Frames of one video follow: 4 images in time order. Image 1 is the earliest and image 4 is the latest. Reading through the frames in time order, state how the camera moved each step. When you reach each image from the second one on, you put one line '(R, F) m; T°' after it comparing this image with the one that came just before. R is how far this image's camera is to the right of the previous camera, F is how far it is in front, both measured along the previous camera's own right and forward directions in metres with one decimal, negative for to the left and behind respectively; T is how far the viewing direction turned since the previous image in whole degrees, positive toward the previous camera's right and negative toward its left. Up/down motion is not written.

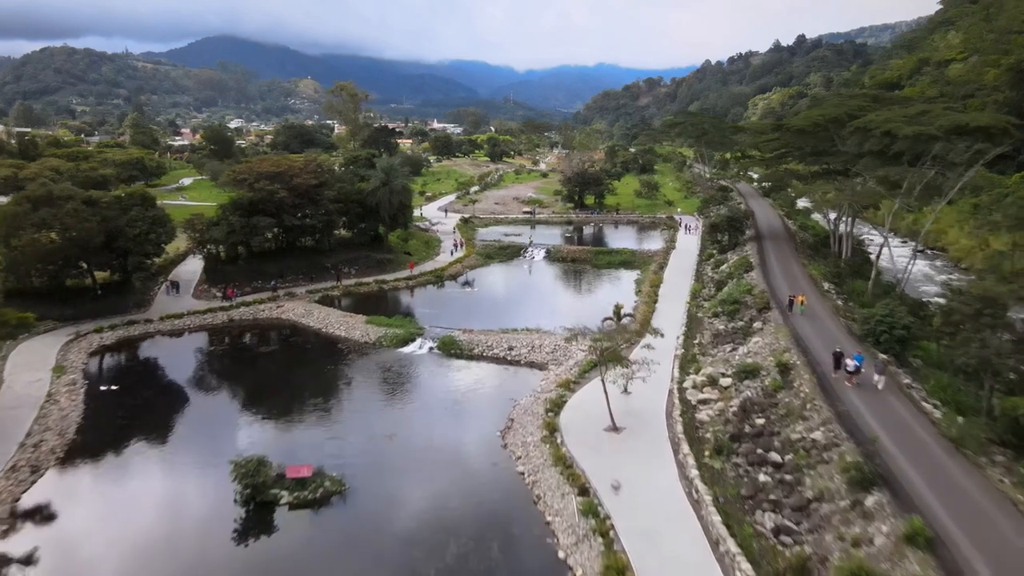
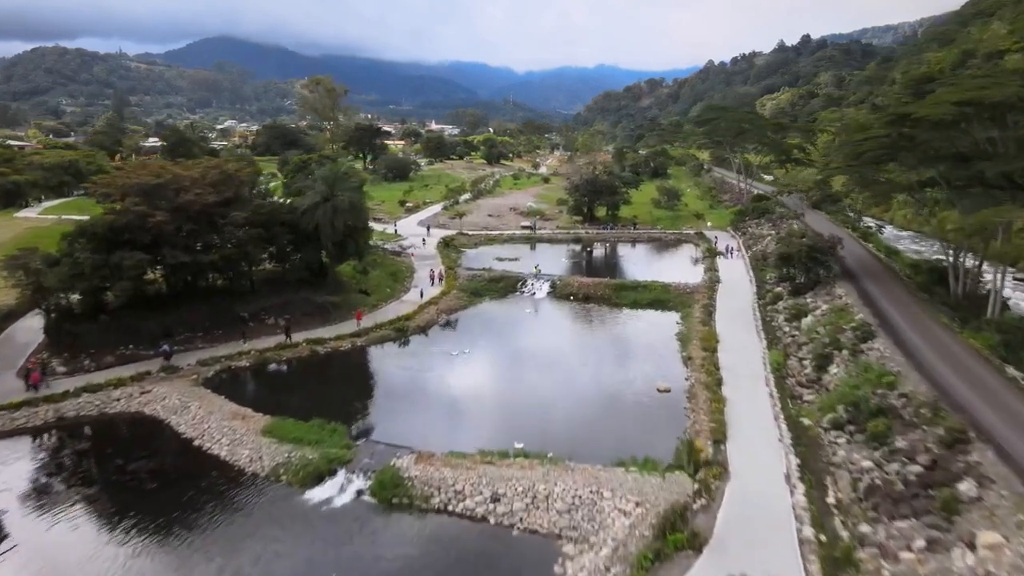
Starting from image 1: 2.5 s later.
(+0.2, +12.0) m; 0°
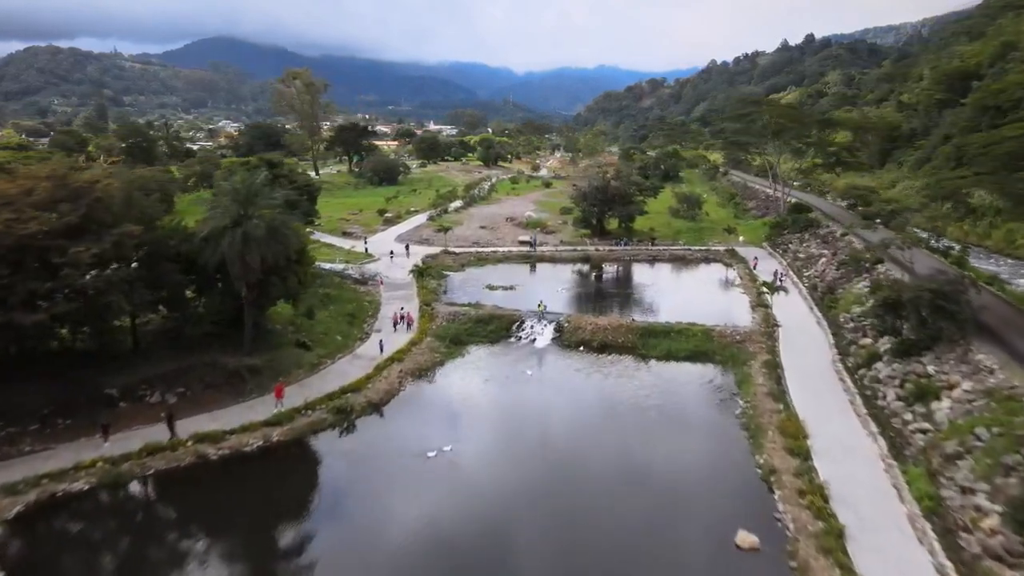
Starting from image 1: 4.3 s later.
(+0.2, +9.1) m; 0°
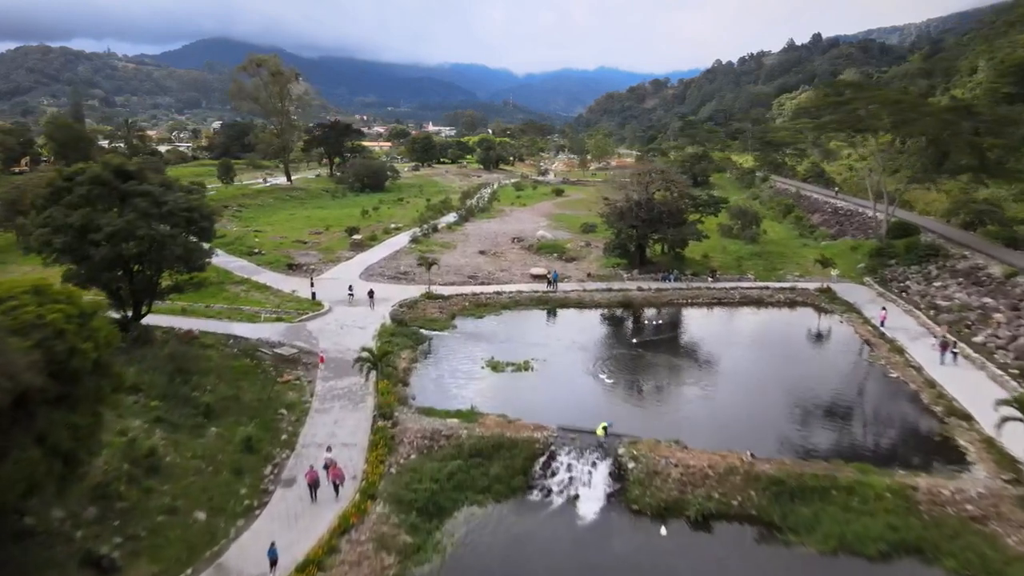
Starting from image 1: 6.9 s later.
(-0.3, +13.4) m; 0°
